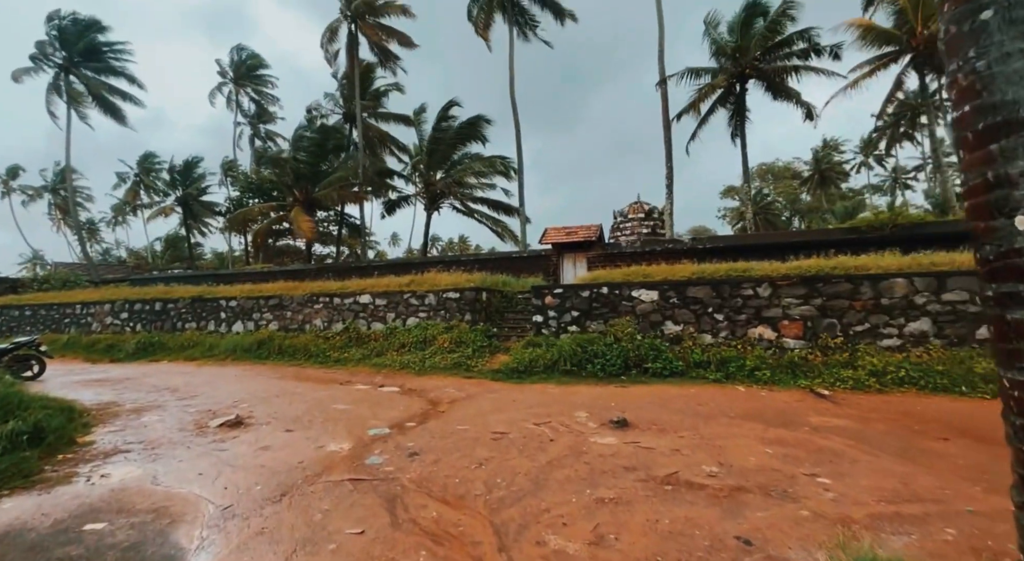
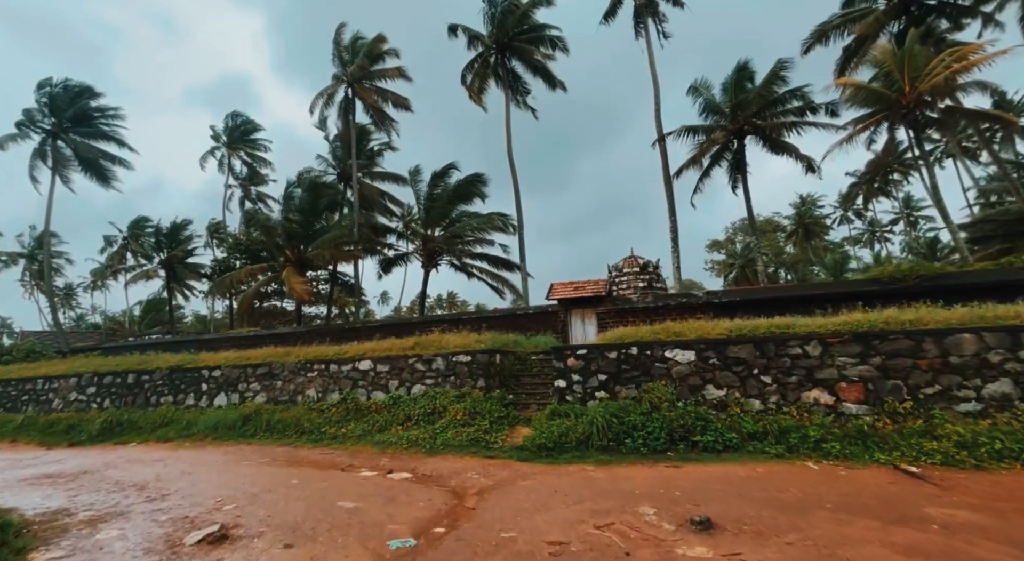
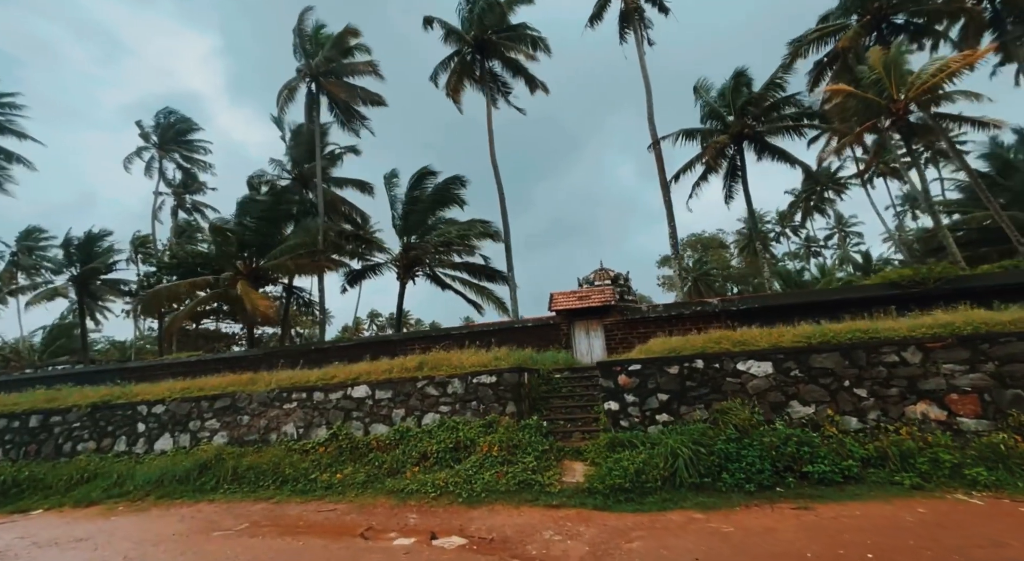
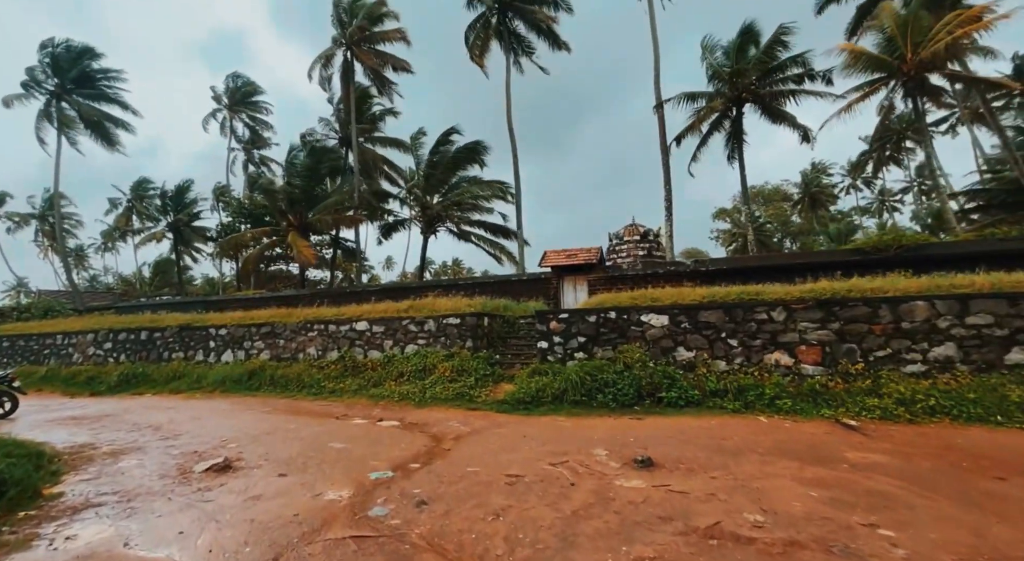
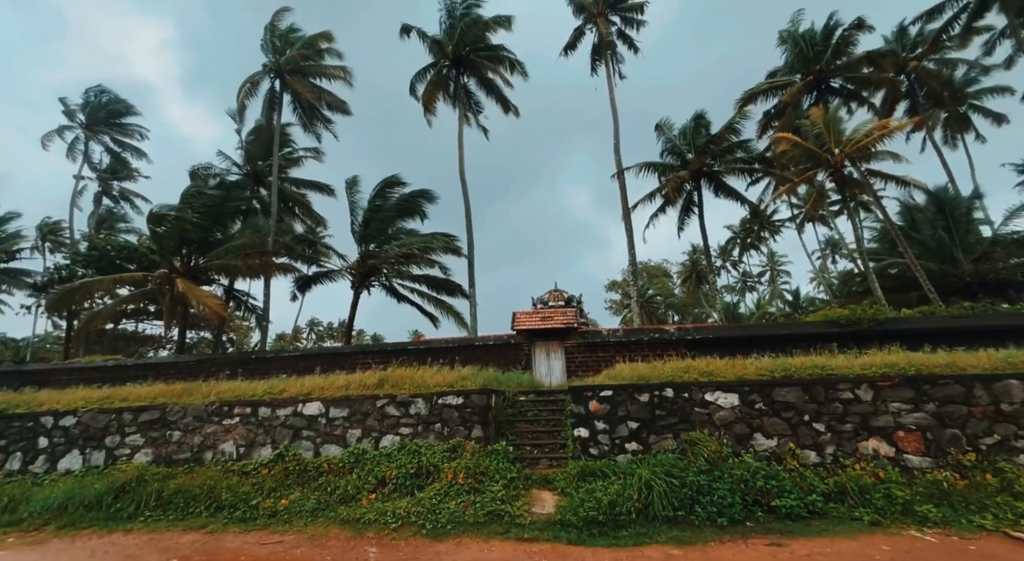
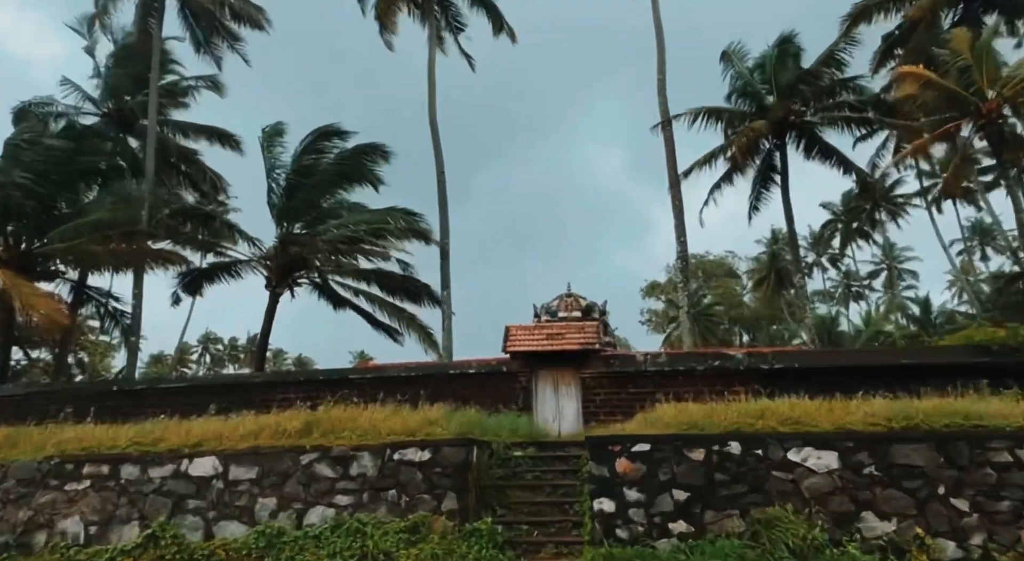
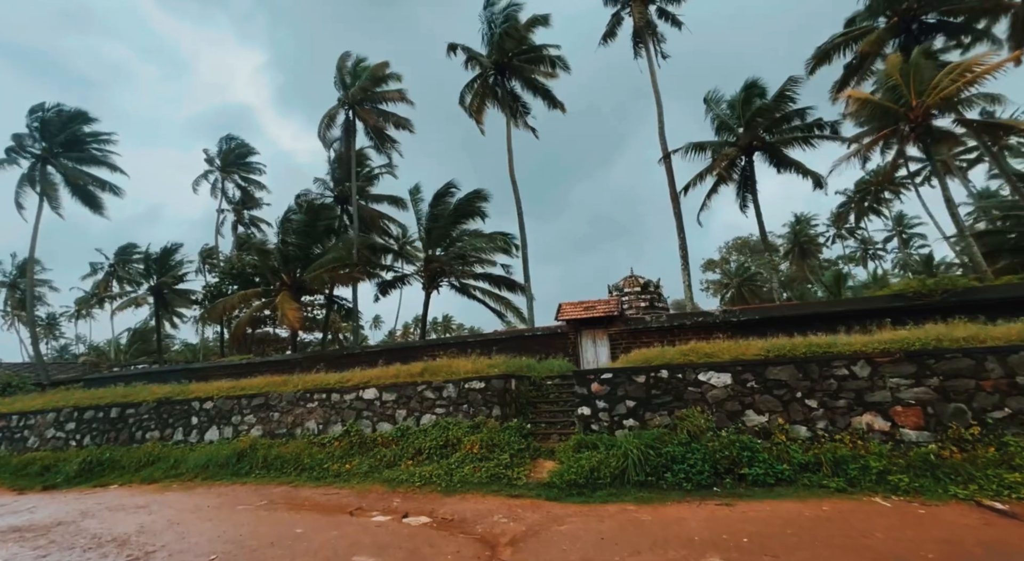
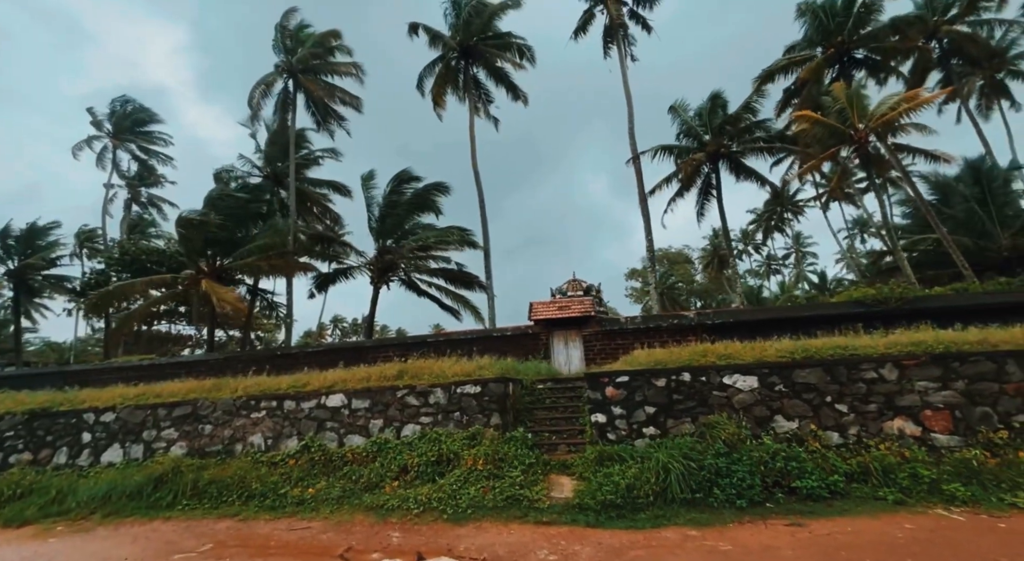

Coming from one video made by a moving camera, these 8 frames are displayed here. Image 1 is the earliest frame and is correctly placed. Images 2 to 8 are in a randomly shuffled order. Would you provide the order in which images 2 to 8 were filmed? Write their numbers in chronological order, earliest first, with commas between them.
4, 2, 7, 3, 8, 5, 6
